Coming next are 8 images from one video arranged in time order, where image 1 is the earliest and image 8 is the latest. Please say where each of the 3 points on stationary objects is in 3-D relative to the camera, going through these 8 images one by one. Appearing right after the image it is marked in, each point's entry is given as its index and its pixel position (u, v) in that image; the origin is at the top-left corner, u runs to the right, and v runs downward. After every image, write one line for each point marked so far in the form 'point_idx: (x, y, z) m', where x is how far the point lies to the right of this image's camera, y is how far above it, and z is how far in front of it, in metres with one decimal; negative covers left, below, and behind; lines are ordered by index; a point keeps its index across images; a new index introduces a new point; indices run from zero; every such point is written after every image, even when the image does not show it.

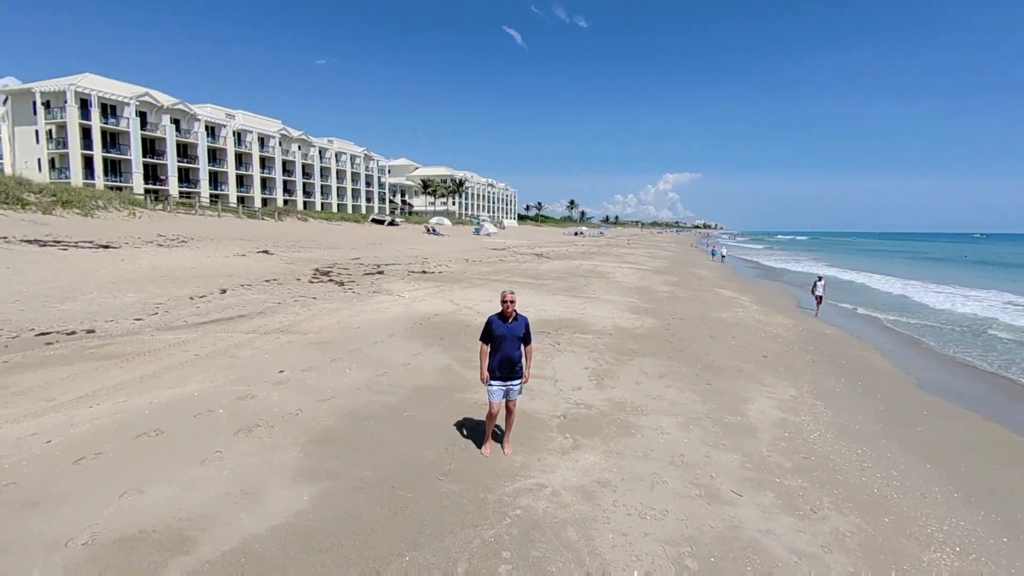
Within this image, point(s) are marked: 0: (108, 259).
0: (-10.2, +0.8, +14.0) m
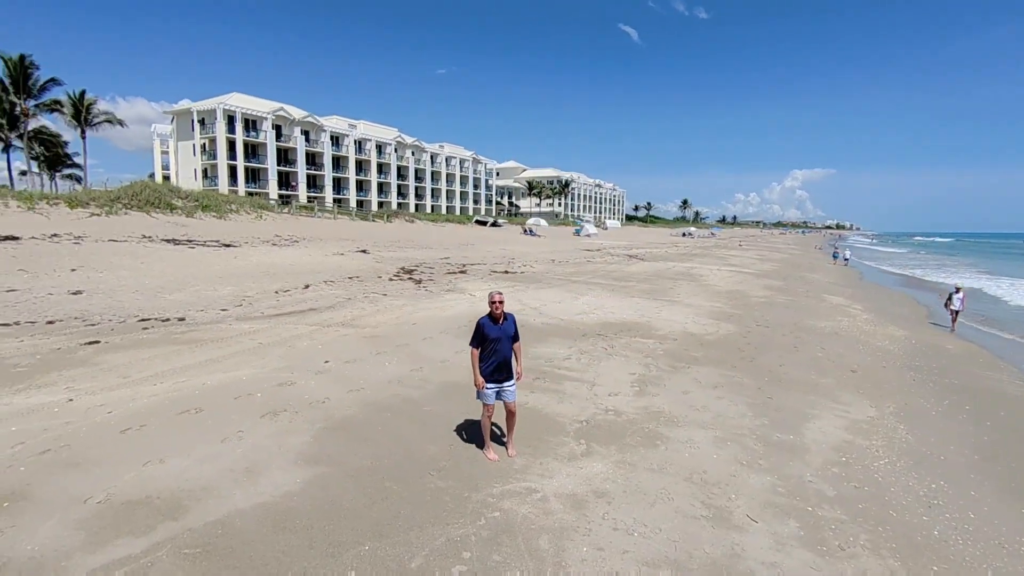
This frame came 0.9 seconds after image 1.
0: (-8.2, +0.9, +15.8) m
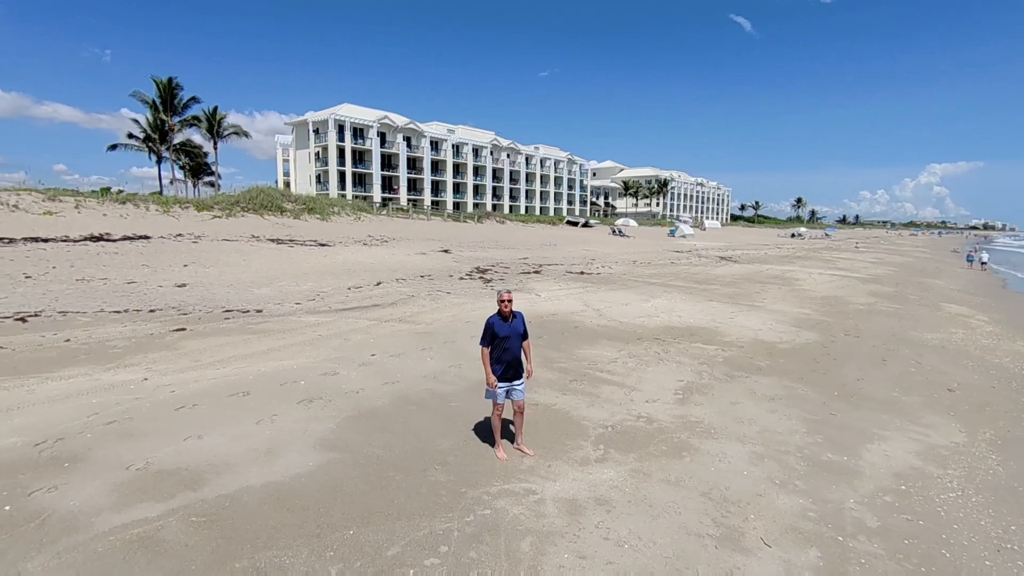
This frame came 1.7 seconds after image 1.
0: (-6.0, +1.1, +17.0) m
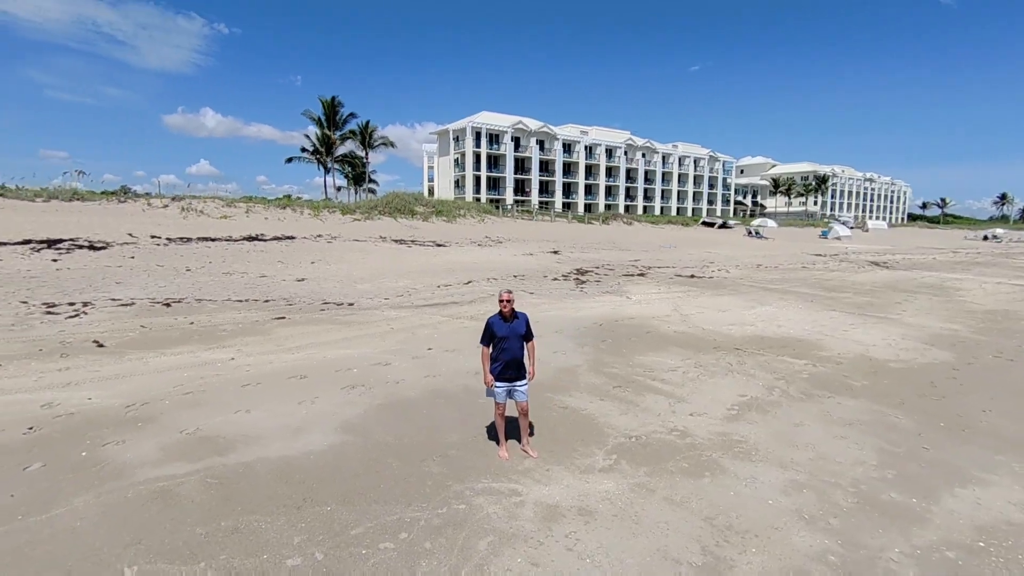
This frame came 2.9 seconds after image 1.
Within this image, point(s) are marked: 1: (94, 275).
0: (-2.7, +1.2, +18.2) m
1: (-9.2, +0.3, +12.2) m
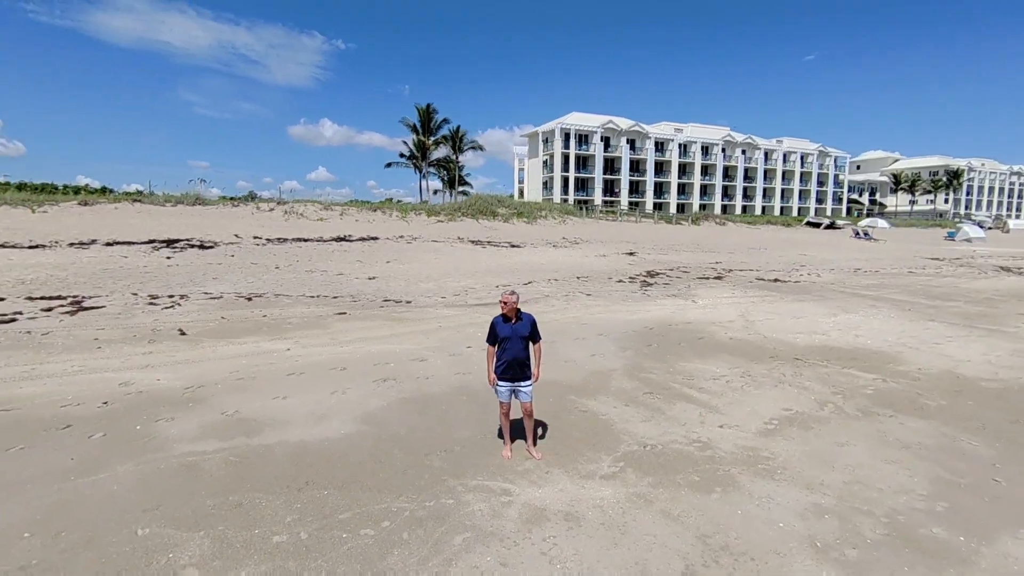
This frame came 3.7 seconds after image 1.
0: (-0.4, +1.1, +18.4) m
1: (-7.8, +0.4, +13.7) m
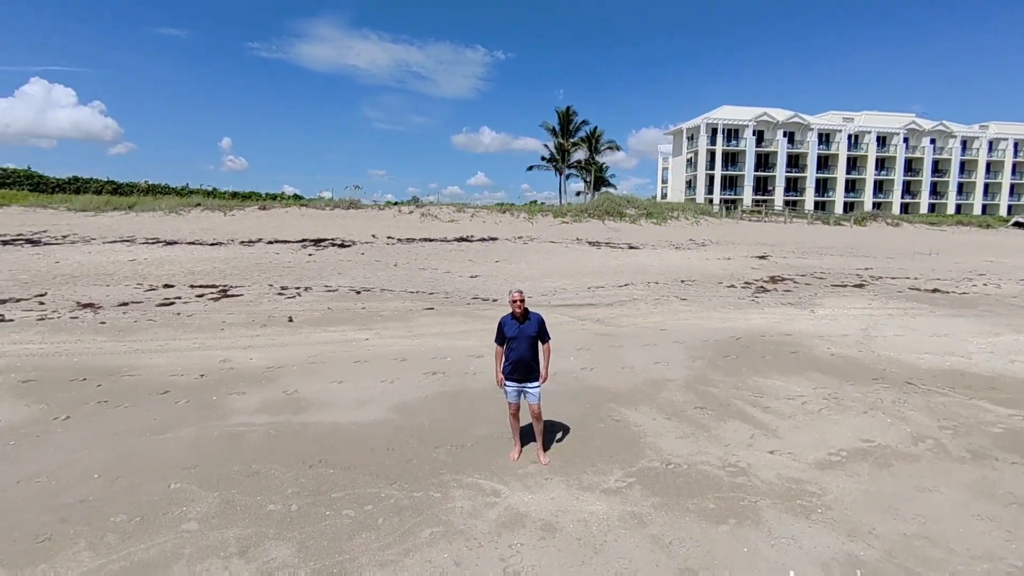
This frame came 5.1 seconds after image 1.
0: (+3.3, +1.1, +18.0) m
1: (-5.1, +0.6, +15.3) m
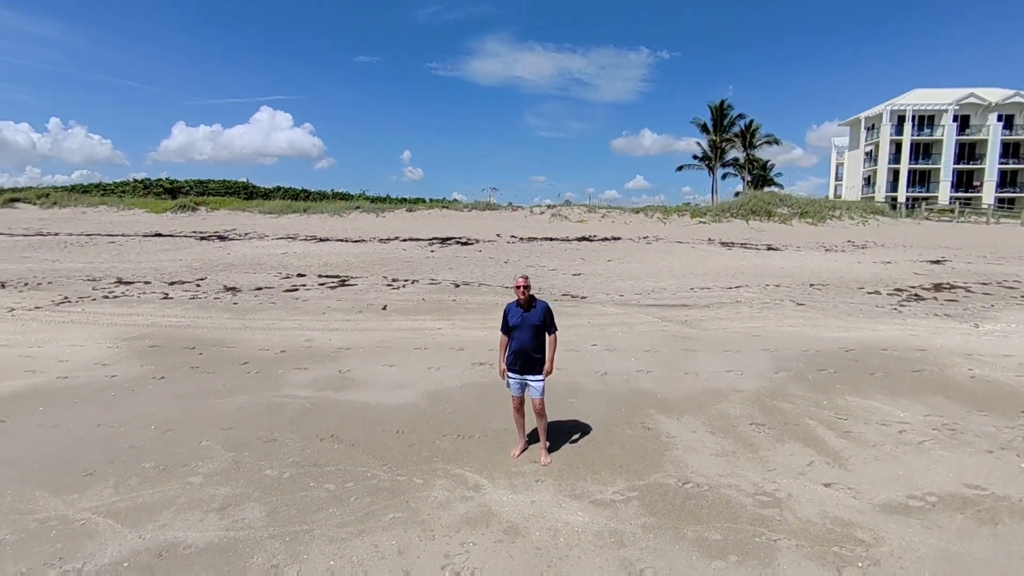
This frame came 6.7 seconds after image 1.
0: (+6.8, +0.9, +16.2) m
1: (-2.0, +0.7, +16.0) m
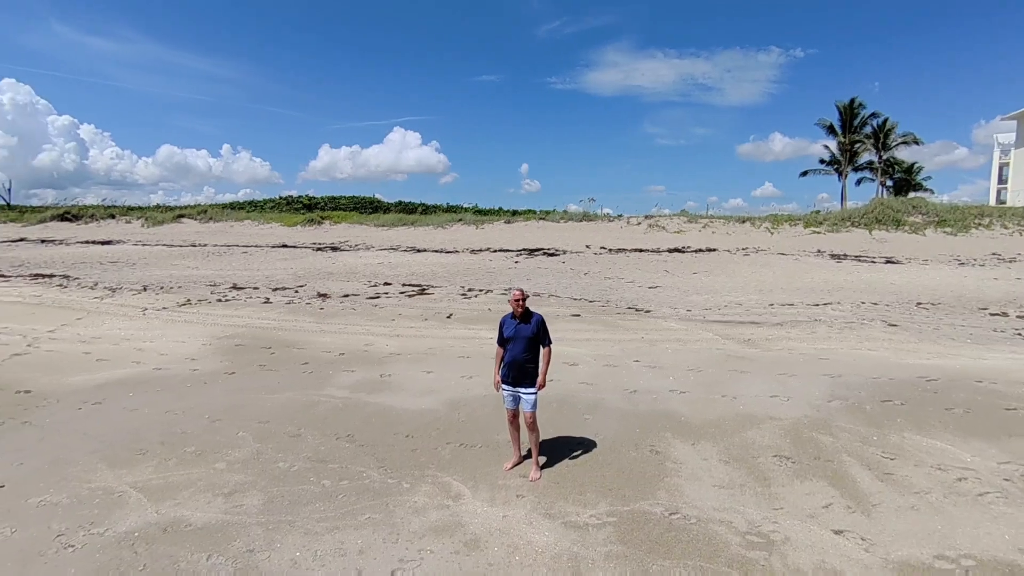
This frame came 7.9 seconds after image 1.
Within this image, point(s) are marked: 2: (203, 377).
0: (+9.0, +0.5, +14.6) m
1: (+0.3, +0.4, +16.2) m
2: (-4.2, -1.2, +7.4) m
